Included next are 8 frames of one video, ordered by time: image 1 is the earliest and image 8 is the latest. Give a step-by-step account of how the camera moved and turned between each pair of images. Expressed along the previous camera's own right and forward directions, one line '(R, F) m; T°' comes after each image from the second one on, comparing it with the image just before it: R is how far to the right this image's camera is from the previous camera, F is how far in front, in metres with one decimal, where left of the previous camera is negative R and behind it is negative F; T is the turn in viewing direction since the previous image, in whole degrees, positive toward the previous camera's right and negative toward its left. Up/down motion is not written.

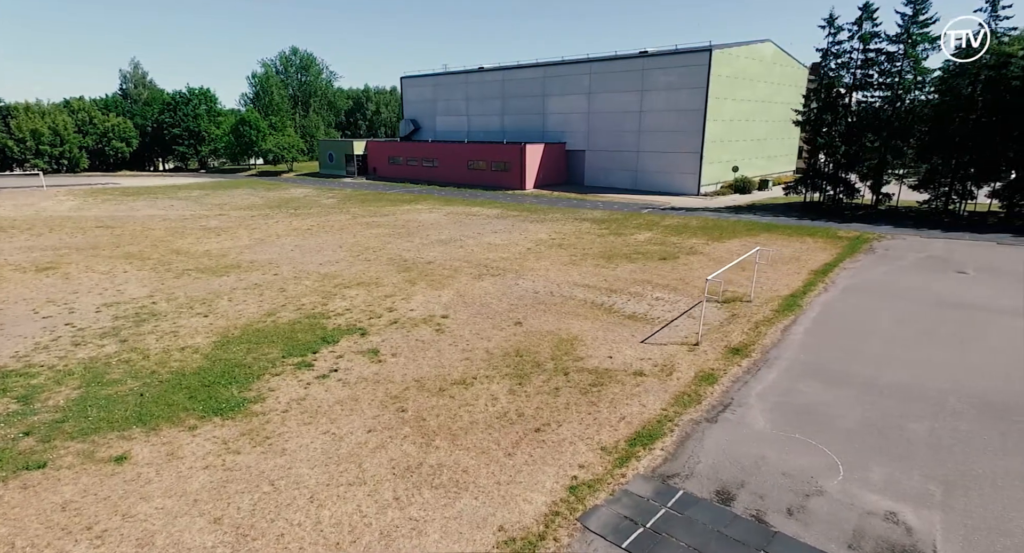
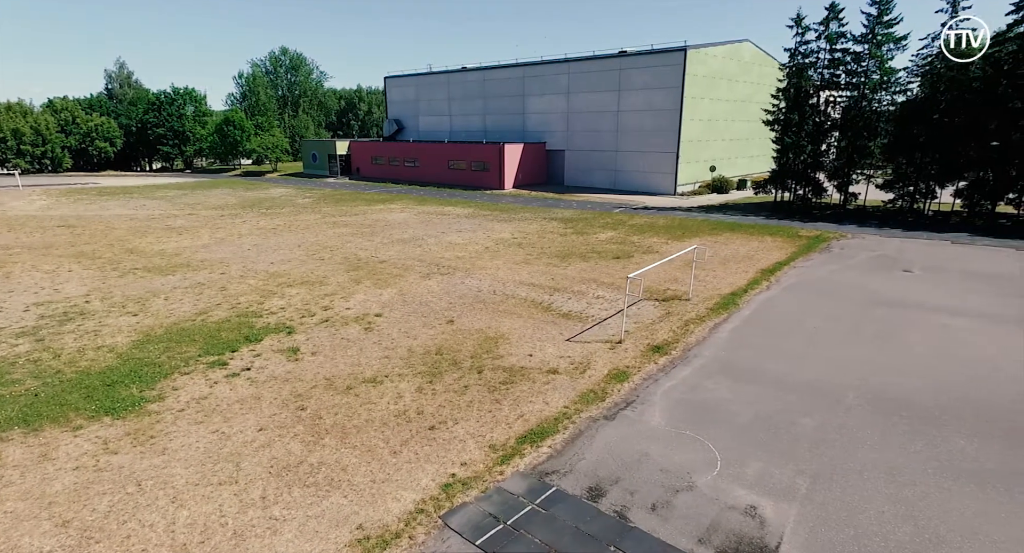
(+1.3, 0.0) m; +1°
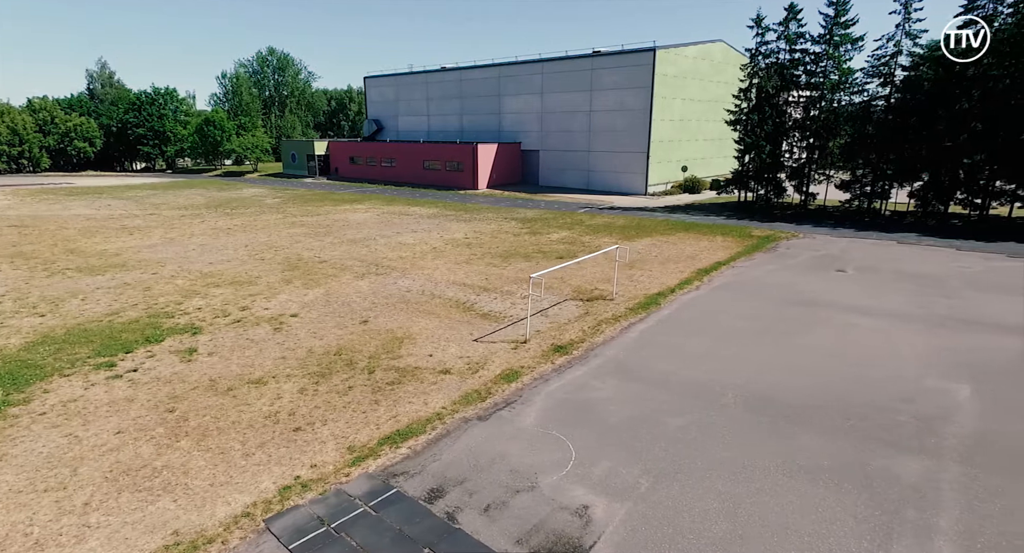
(+1.6, +0.1) m; +1°
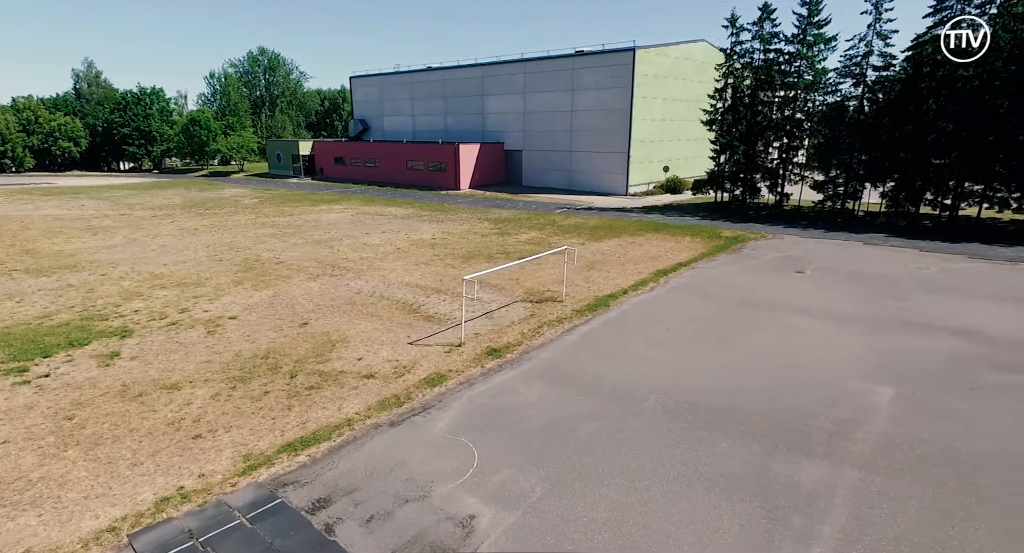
(+1.1, +0.2) m; +1°
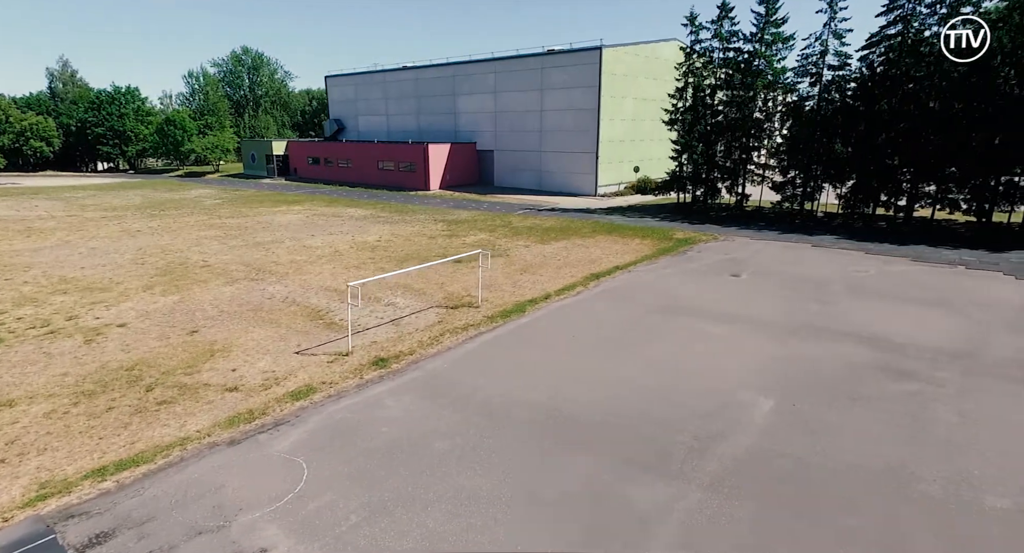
(+1.7, +0.6) m; +1°
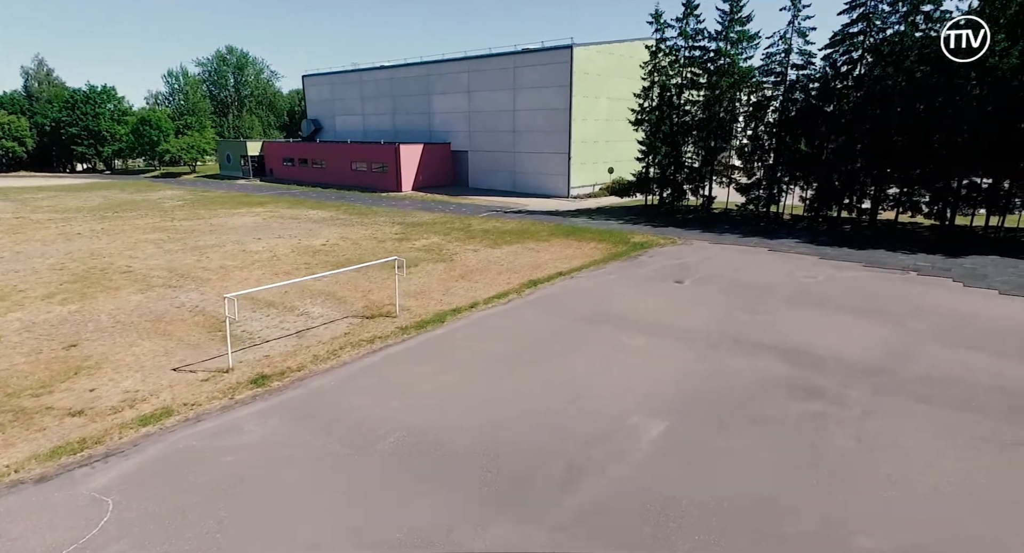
(+1.5, +0.8) m; +1°
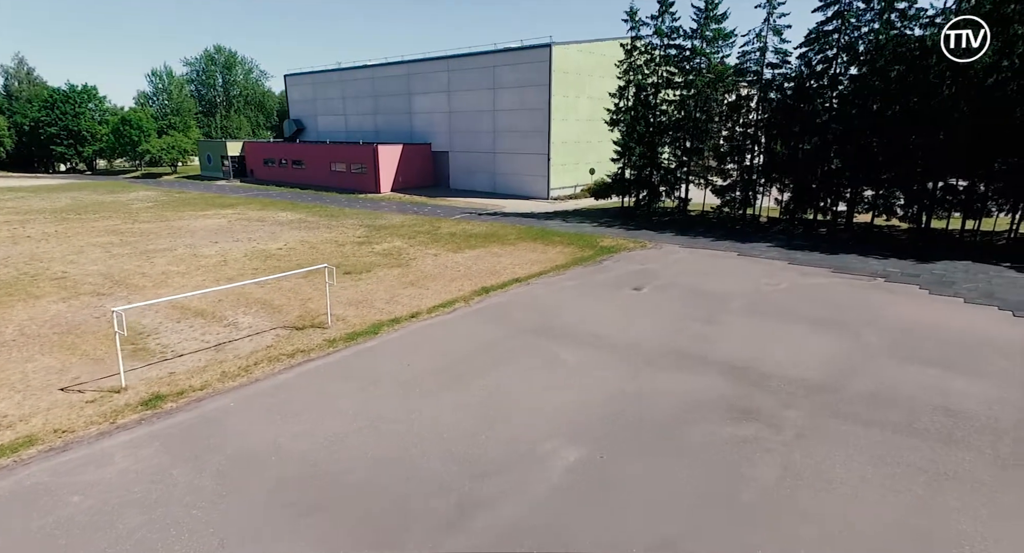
(+1.0, +0.8) m; +1°
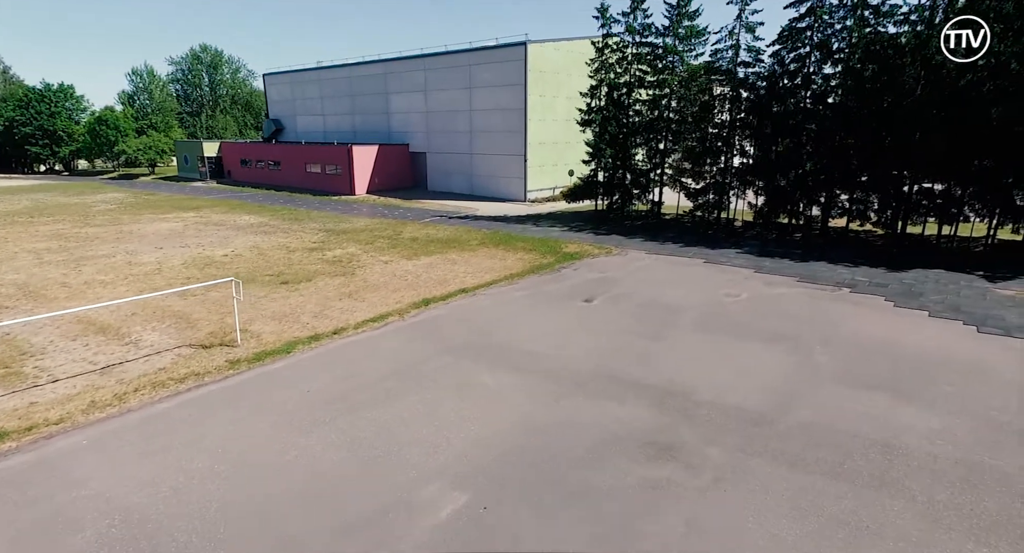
(+1.1, +1.0) m; +1°
